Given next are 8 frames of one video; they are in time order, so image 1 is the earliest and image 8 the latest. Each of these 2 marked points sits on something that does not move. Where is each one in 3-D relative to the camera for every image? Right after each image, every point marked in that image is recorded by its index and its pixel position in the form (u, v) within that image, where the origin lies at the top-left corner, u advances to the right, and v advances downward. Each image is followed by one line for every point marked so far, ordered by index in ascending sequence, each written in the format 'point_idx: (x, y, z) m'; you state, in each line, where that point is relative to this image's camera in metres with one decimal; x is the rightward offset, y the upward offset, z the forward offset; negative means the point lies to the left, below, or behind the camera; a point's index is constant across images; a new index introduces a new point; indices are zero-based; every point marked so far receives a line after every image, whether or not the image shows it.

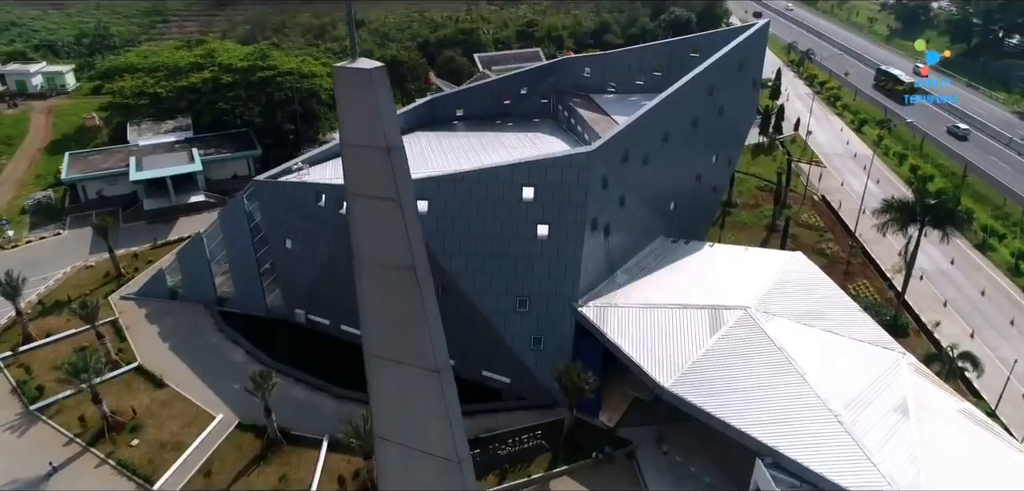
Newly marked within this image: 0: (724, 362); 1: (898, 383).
0: (+6.1, -3.3, +18.6) m
1: (+10.5, -3.8, +17.8) m
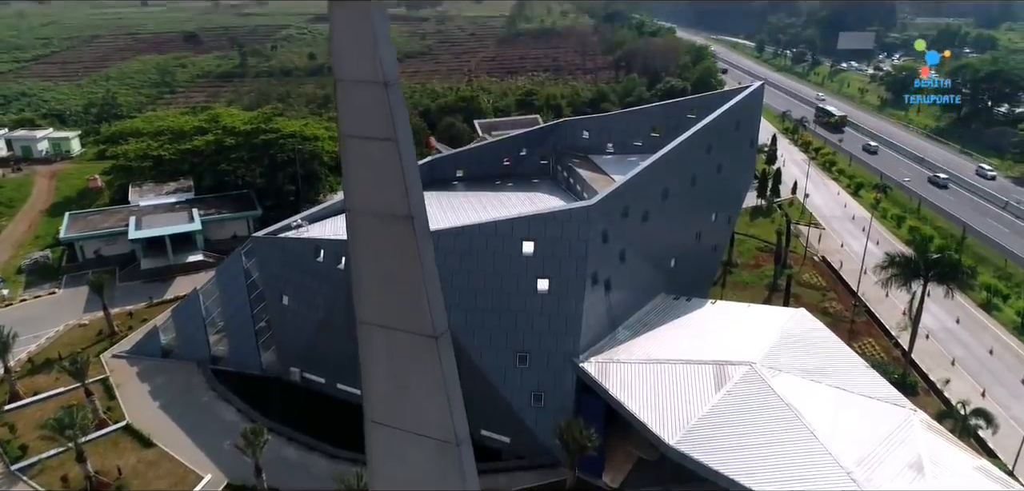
0: (+6.1, -4.8, +18.1) m
1: (+10.5, -5.1, +17.2) m
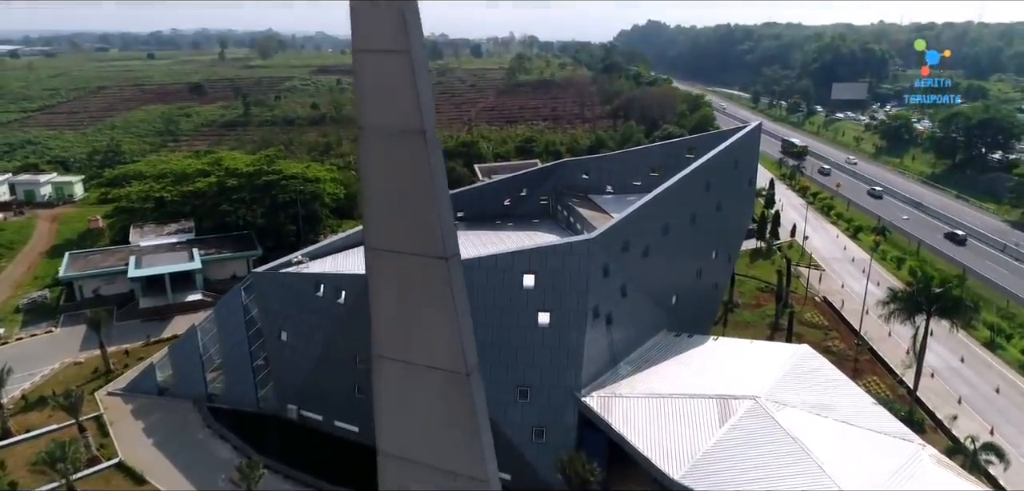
0: (+6.1, -5.6, +17.8) m
1: (+10.6, -5.9, +16.9) m
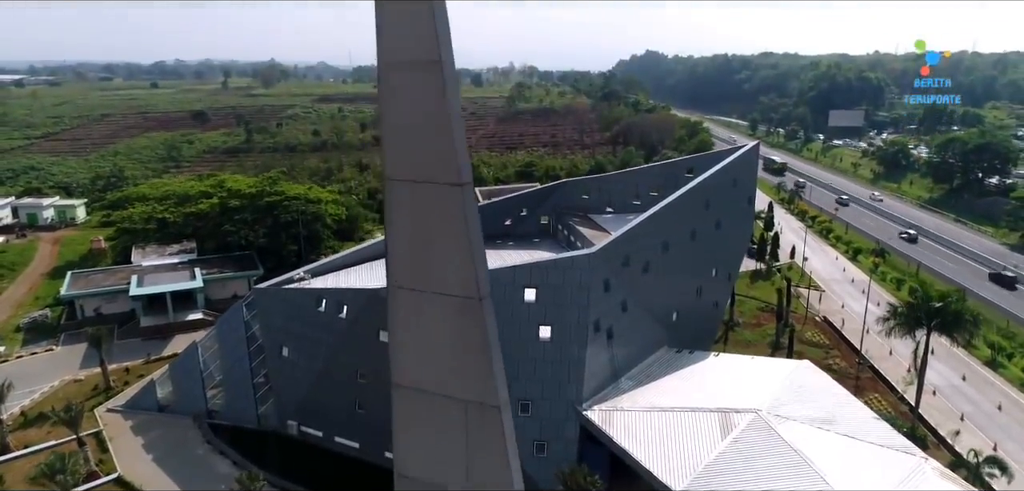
0: (+6.2, -6.0, +17.7) m
1: (+10.6, -6.2, +16.8) m
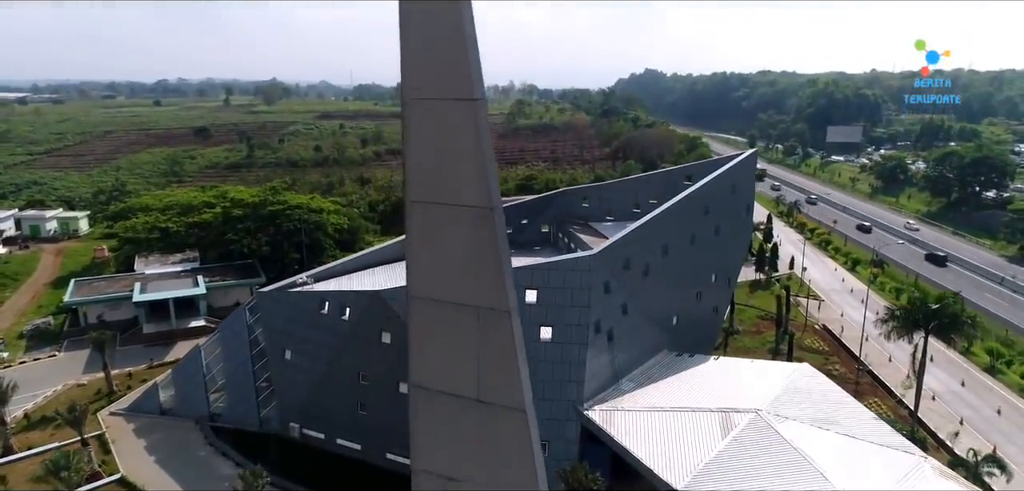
0: (+6.2, -5.9, +17.8) m
1: (+10.7, -6.2, +16.9) m
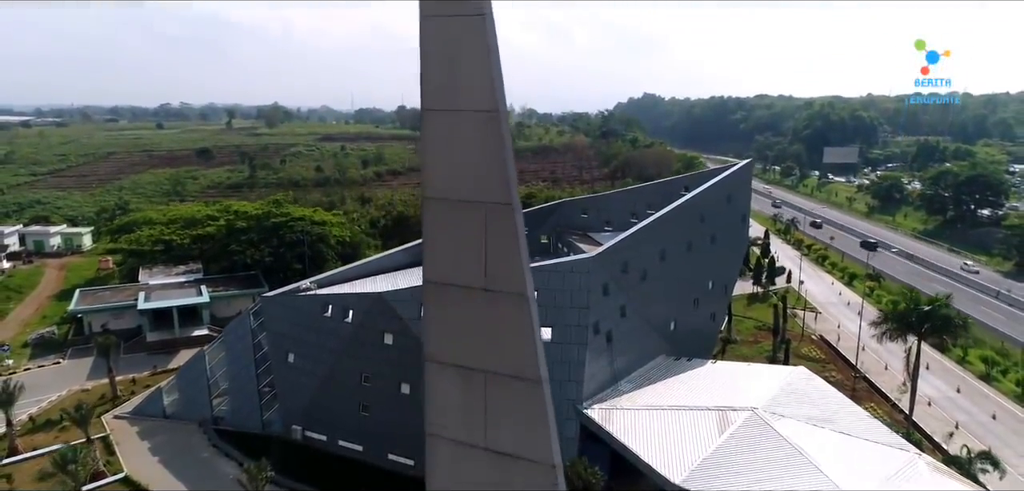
0: (+6.2, -5.9, +18.1) m
1: (+10.7, -6.1, +17.2) m
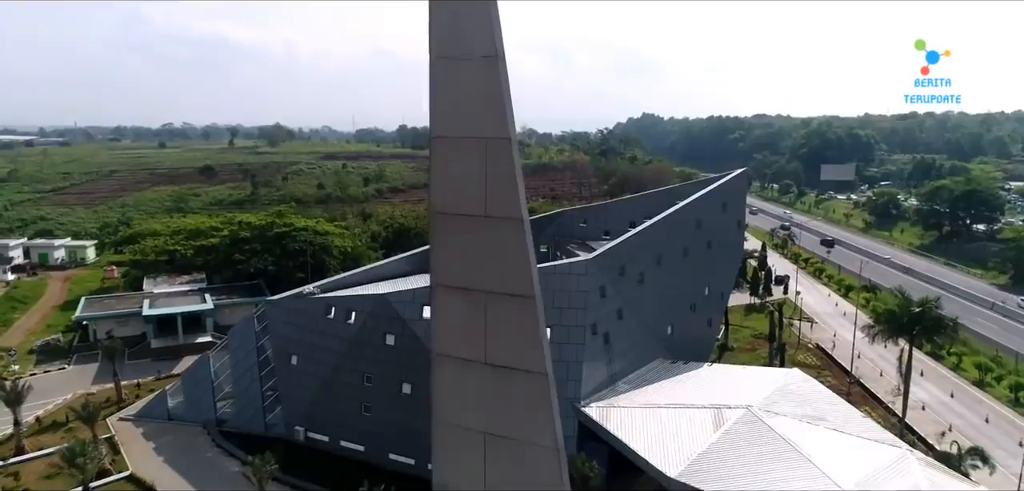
0: (+6.2, -5.9, +18.4) m
1: (+10.7, -6.1, +17.5) m
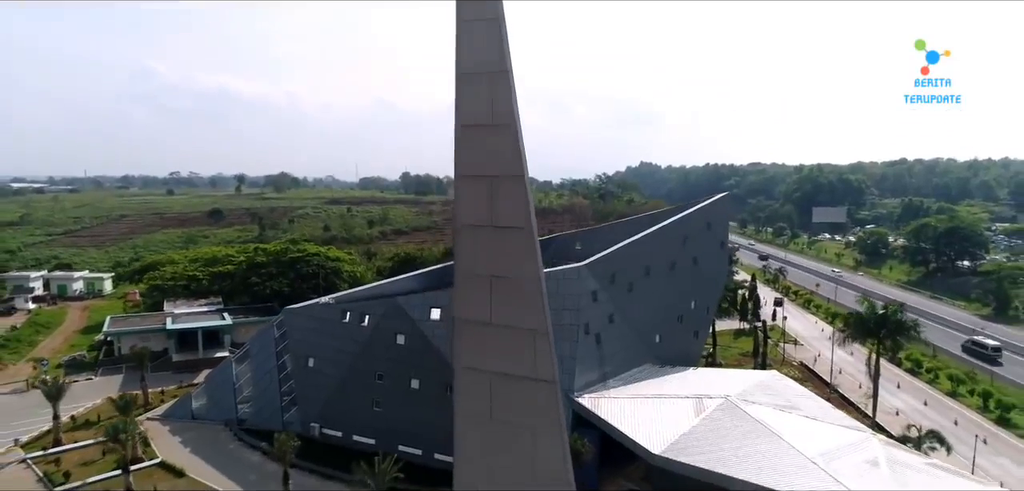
0: (+6.2, -5.9, +20.4) m
1: (+10.7, -6.0, +19.5) m
